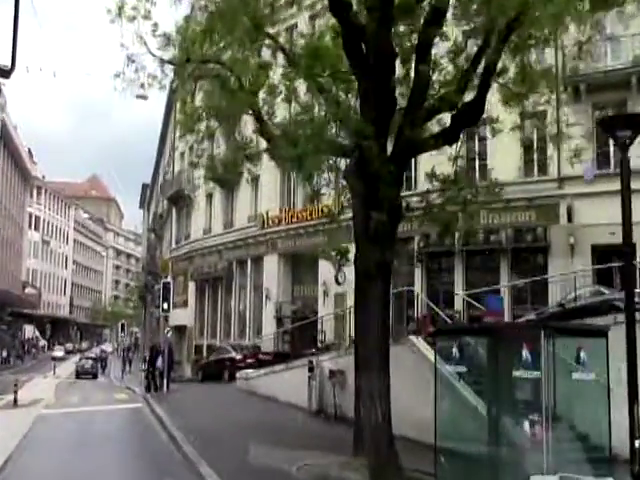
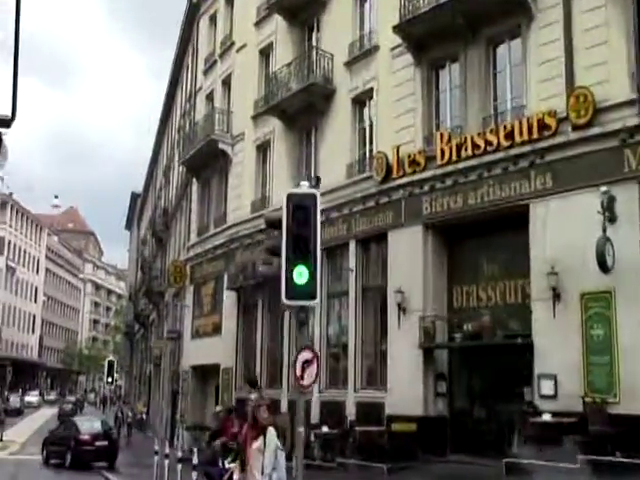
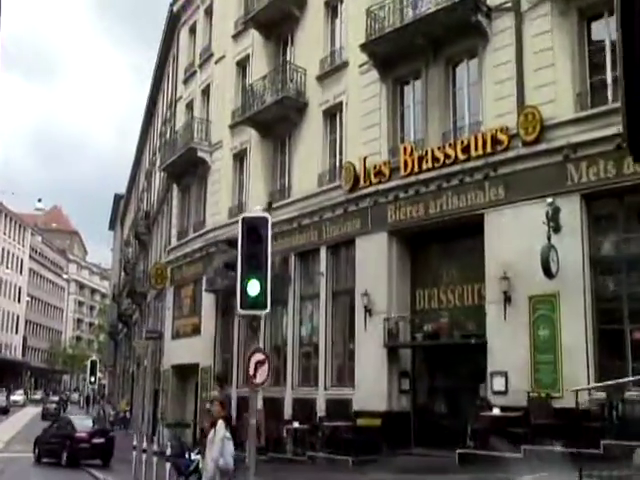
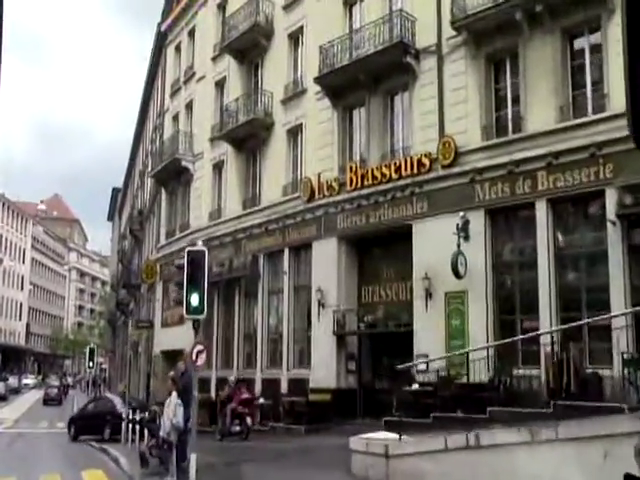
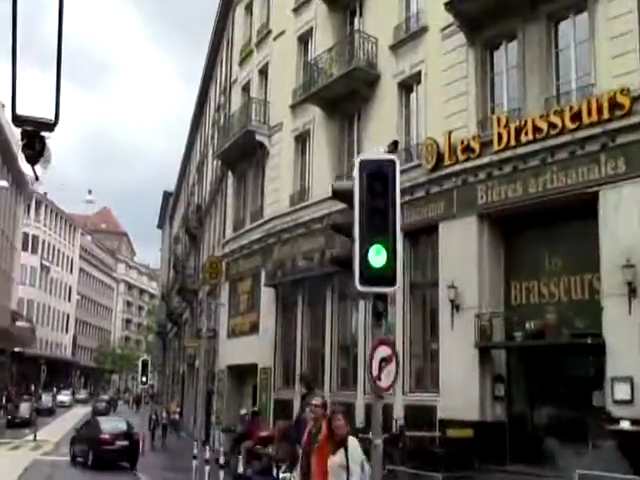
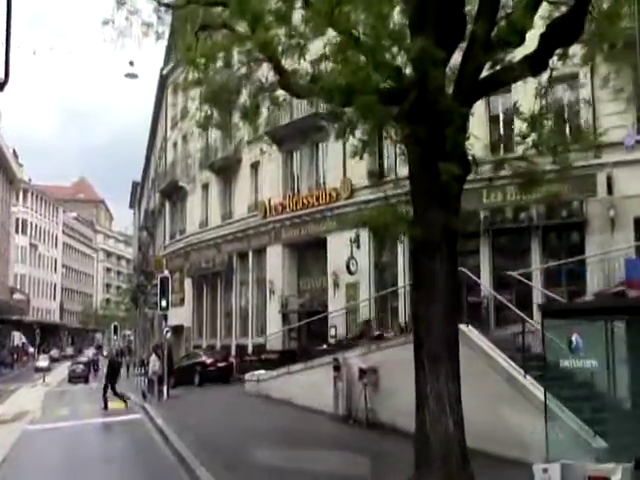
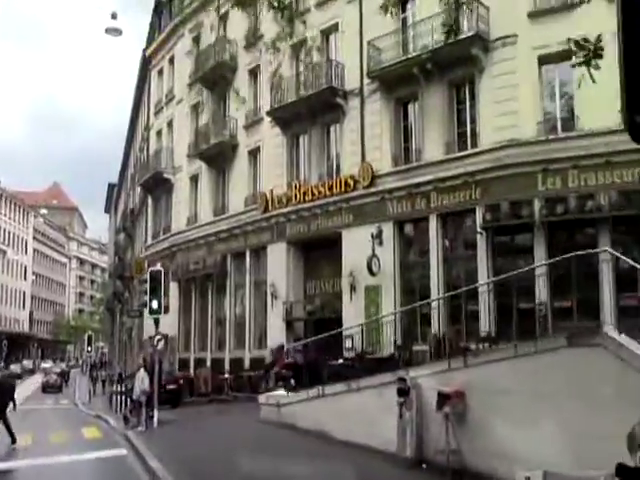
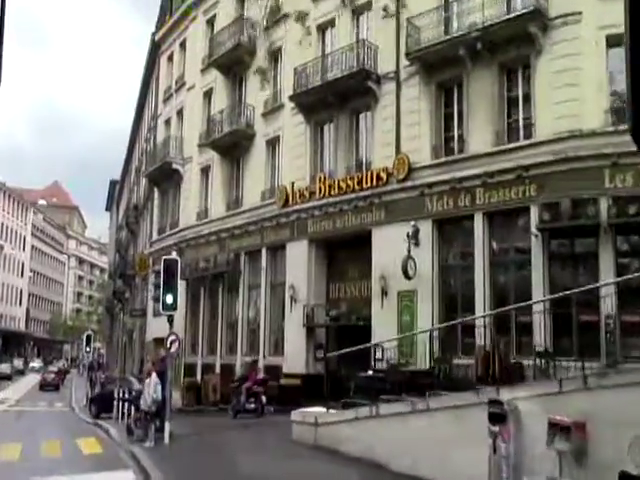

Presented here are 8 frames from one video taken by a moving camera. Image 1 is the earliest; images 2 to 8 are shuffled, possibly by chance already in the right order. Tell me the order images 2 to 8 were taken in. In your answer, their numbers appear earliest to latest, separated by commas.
6, 7, 8, 4, 3, 2, 5
